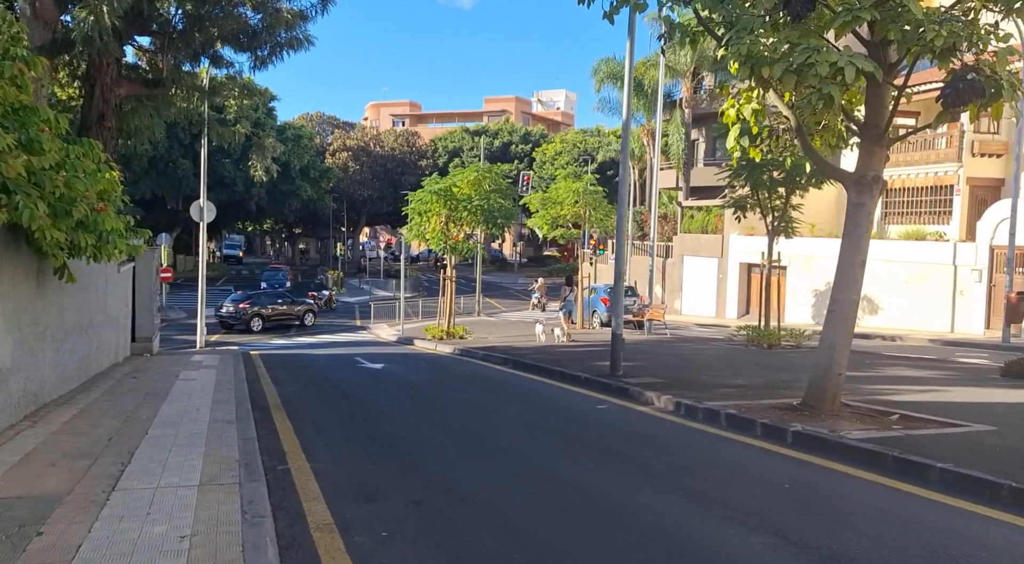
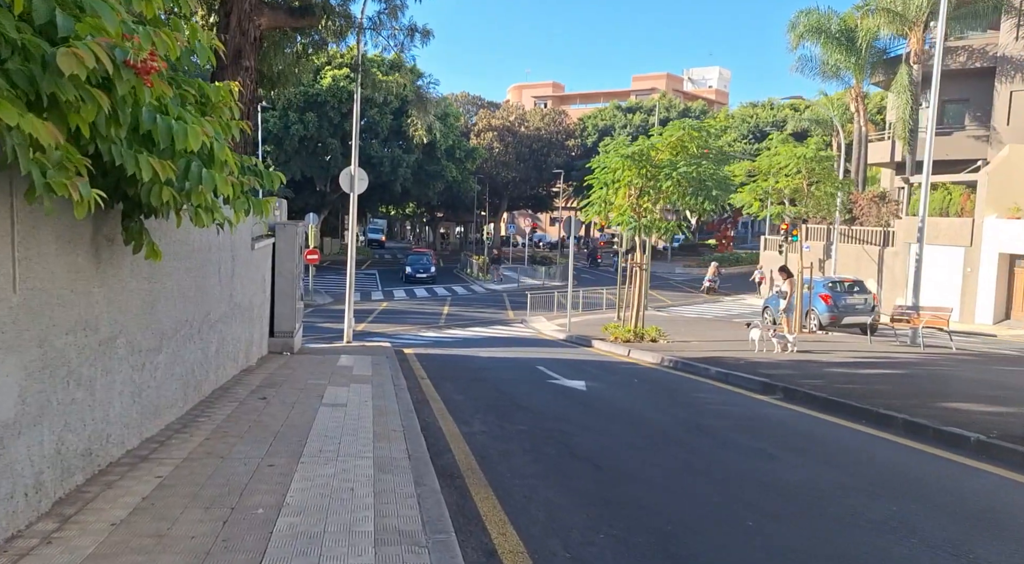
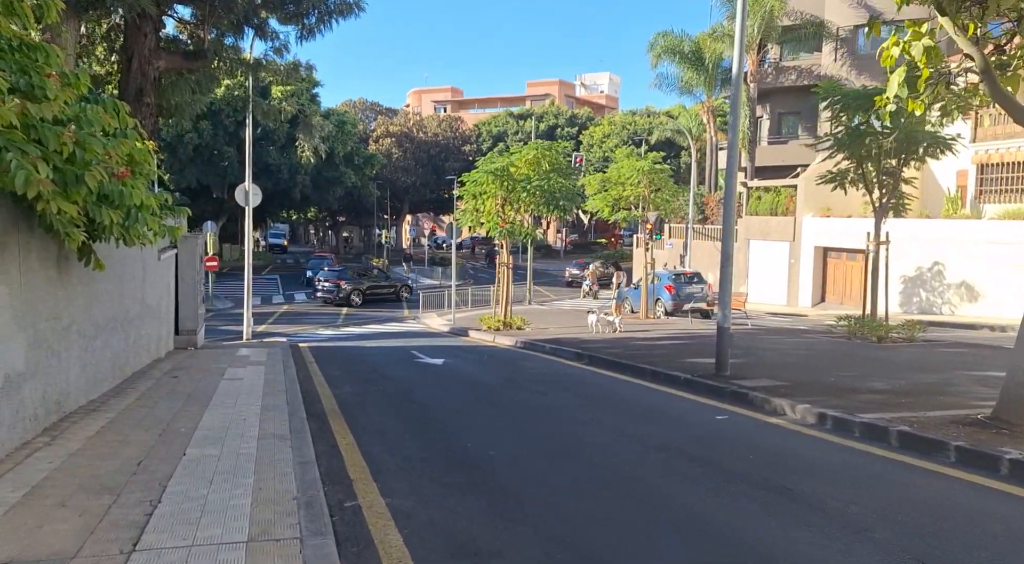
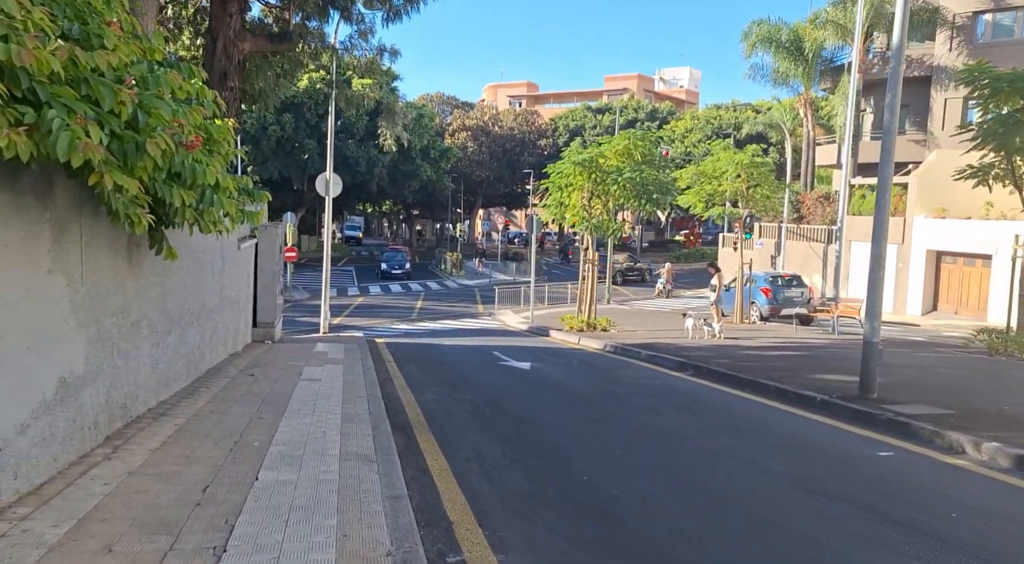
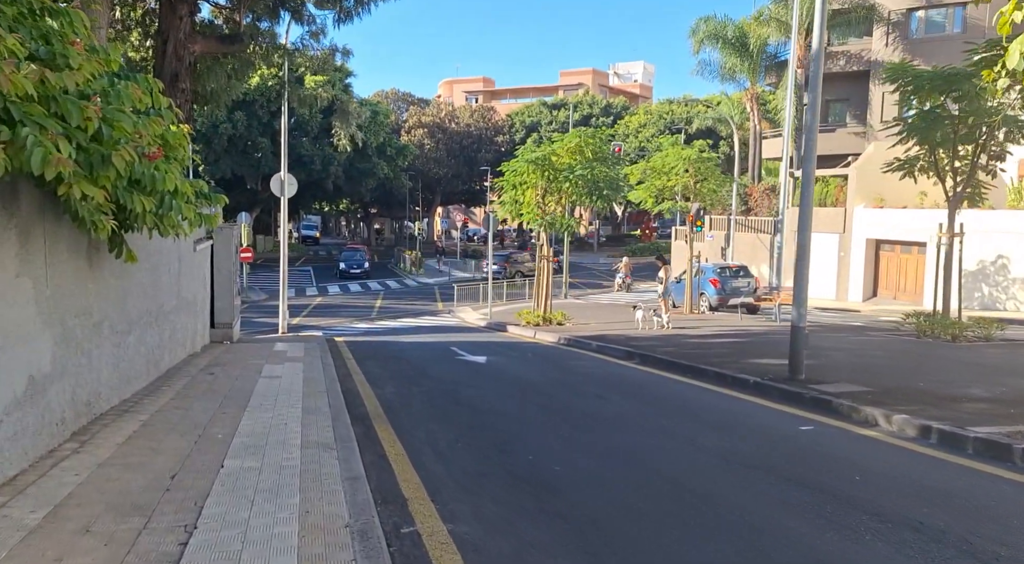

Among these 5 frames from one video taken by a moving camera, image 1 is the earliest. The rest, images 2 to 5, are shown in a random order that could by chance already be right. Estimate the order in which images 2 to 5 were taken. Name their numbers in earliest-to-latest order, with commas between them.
3, 5, 4, 2
